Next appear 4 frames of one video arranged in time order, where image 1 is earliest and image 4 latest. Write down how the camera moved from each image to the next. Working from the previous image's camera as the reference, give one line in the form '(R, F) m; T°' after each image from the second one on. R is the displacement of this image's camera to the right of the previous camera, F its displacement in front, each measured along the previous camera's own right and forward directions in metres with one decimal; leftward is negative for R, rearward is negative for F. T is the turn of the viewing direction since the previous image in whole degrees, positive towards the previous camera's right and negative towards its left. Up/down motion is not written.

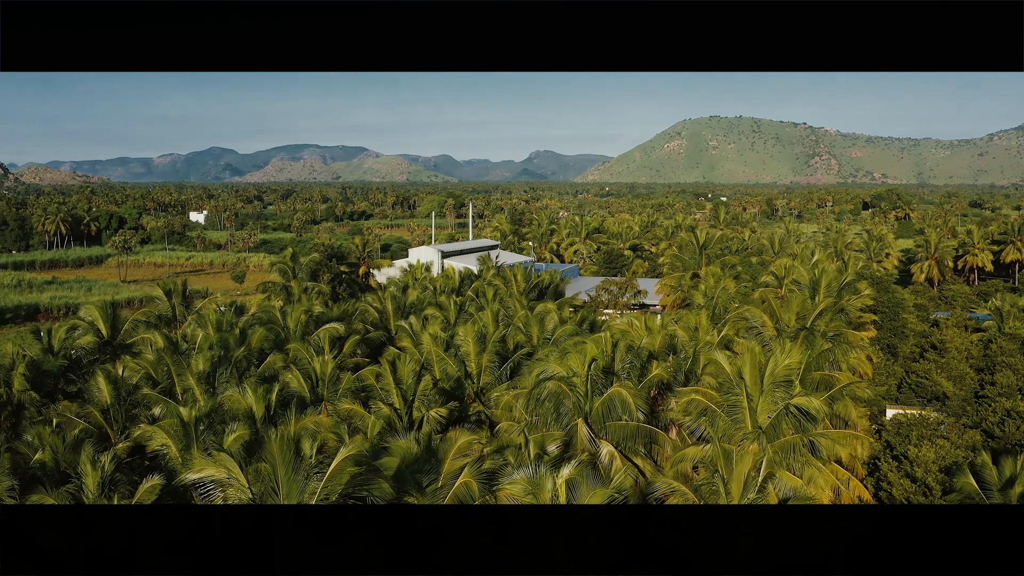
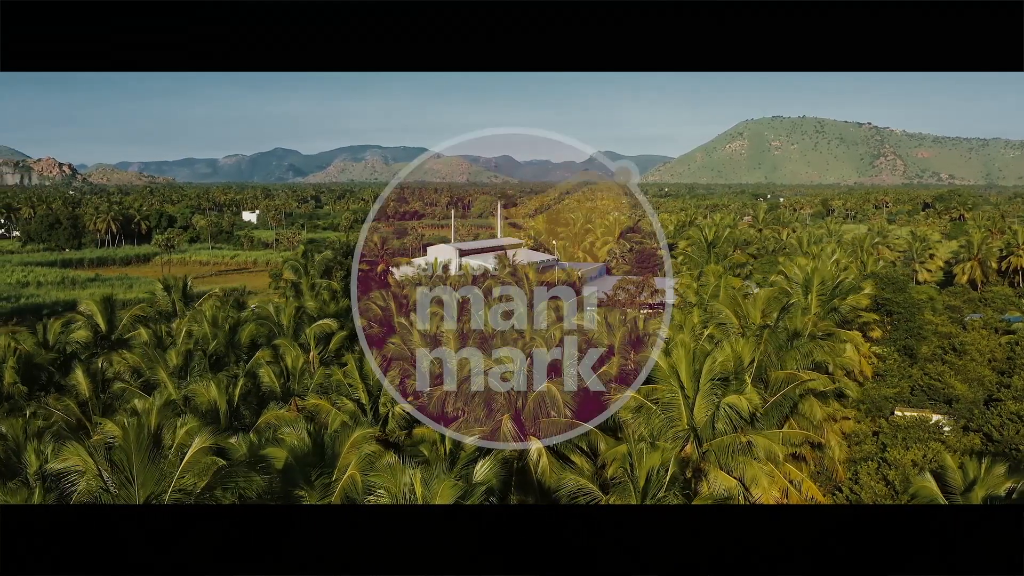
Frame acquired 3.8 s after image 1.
(+1.2, 0.0) m; -2°
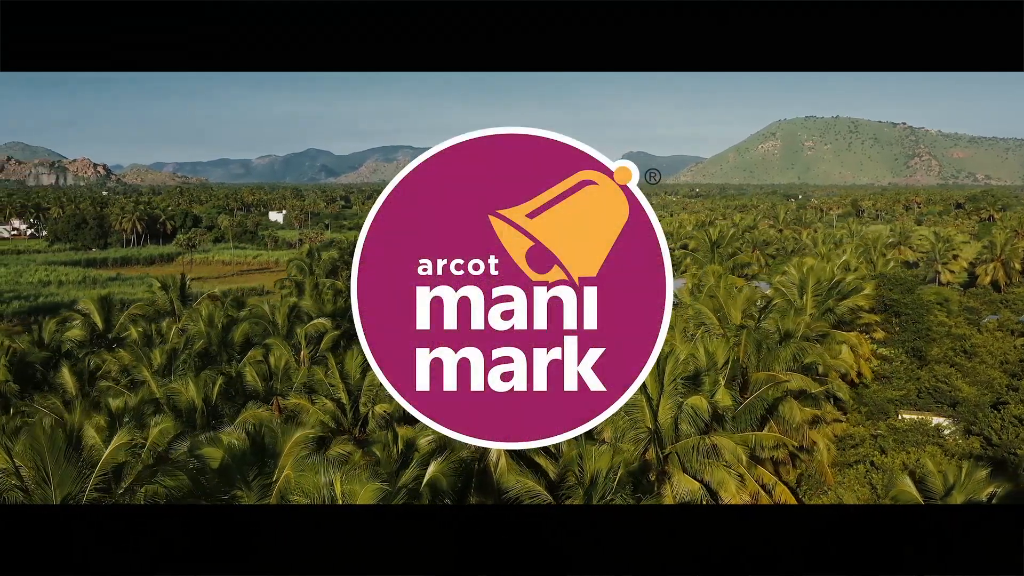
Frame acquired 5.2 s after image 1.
(+0.7, +0.1) m; -1°
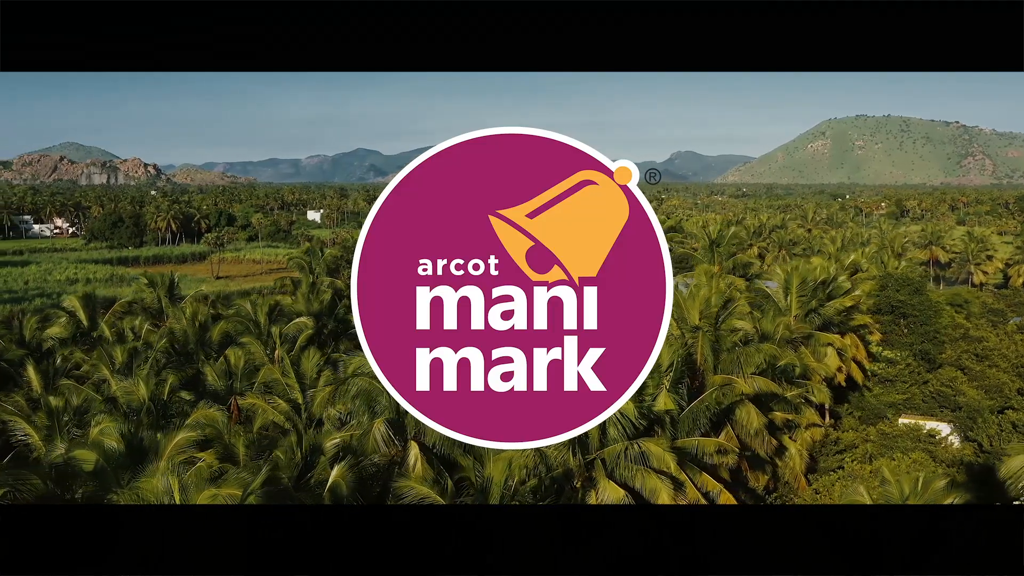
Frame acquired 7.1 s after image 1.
(+1.2, +0.2) m; -1°
